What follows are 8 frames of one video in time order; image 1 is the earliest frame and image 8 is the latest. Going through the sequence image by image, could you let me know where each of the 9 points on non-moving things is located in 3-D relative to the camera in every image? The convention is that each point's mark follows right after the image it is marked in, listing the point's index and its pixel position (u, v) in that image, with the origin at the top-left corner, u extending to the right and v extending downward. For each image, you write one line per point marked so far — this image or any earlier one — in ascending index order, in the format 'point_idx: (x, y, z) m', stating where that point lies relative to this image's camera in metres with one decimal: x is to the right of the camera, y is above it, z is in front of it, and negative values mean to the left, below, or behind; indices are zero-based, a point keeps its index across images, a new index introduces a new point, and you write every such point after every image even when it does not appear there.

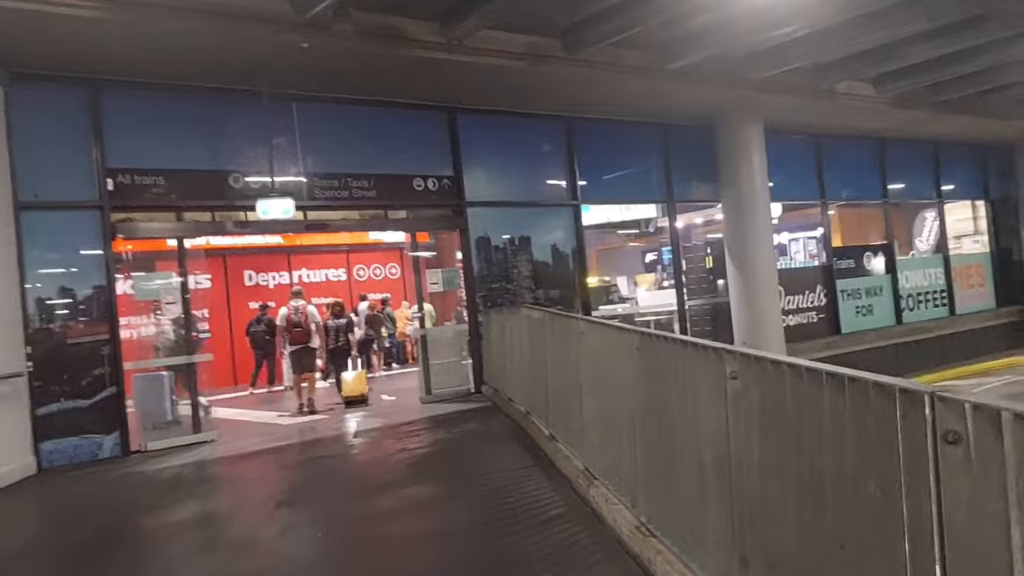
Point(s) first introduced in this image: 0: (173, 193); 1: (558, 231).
0: (-3.6, +1.0, +8.7) m
1: (+0.6, +0.8, +11.6) m
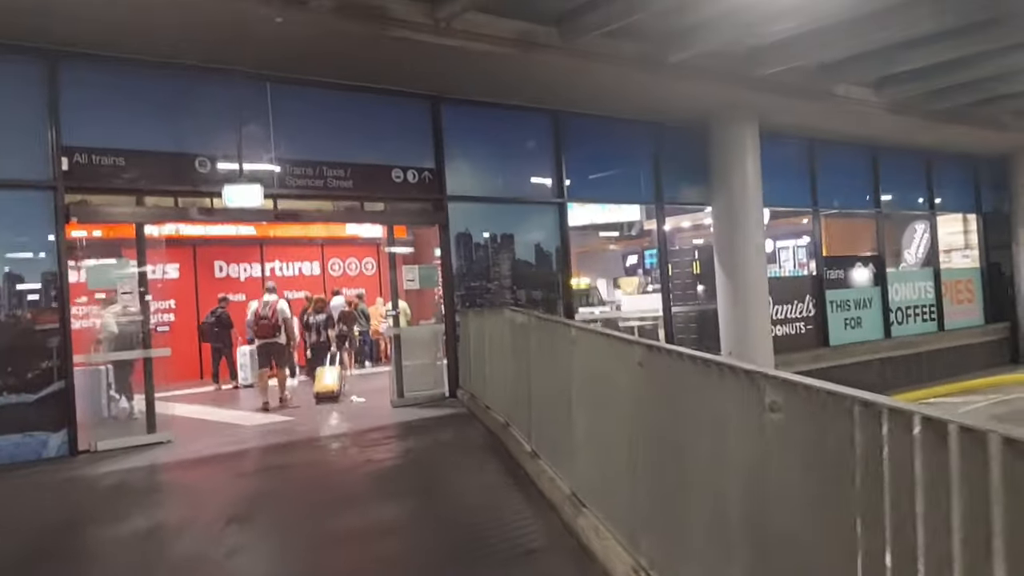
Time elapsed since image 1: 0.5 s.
0: (-3.8, +1.1, +8.1) m
1: (+0.4, +0.8, +11.1) m
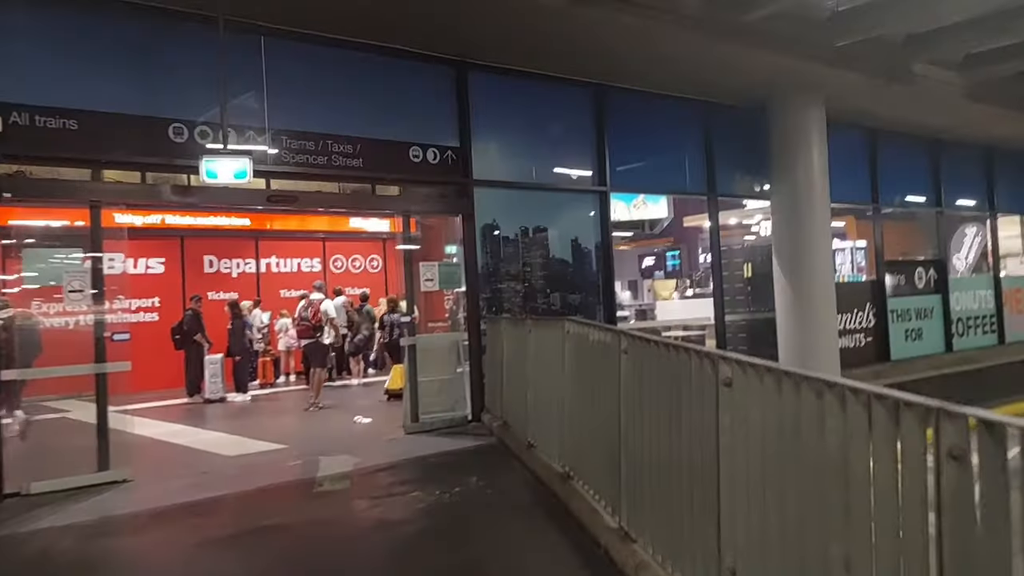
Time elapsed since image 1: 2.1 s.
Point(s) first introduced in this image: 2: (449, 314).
0: (-3.4, +1.2, +6.5) m
1: (+0.8, +0.8, +9.5) m
2: (-1.0, -0.3, +8.3) m
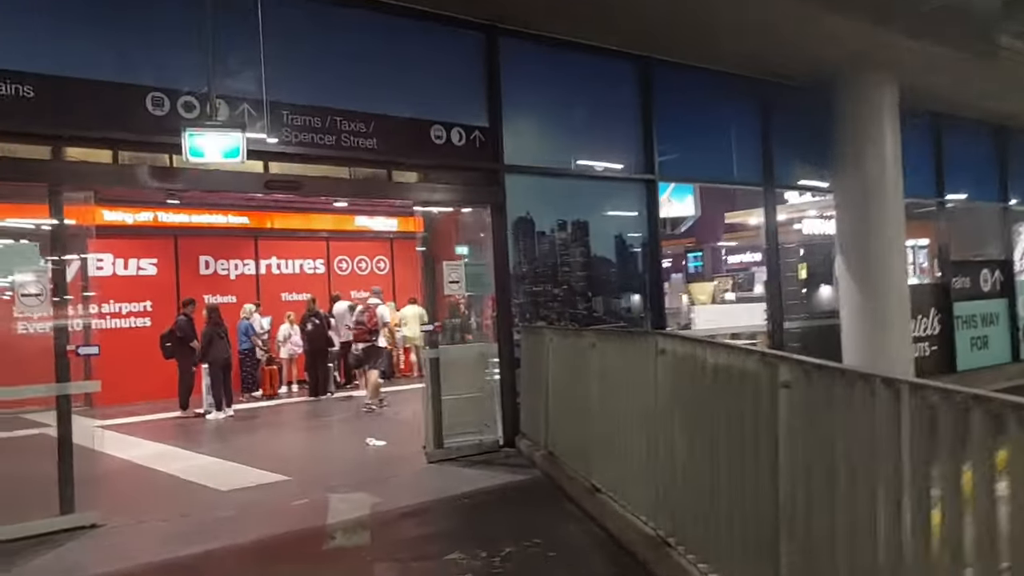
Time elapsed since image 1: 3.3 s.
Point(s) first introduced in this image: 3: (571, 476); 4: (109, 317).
0: (-3.0, +1.1, +5.3) m
1: (+1.1, +0.7, +8.3) m
2: (-0.6, -0.3, +7.2) m
3: (+0.4, -1.2, +5.3) m
4: (-6.4, -0.5, +13.0) m
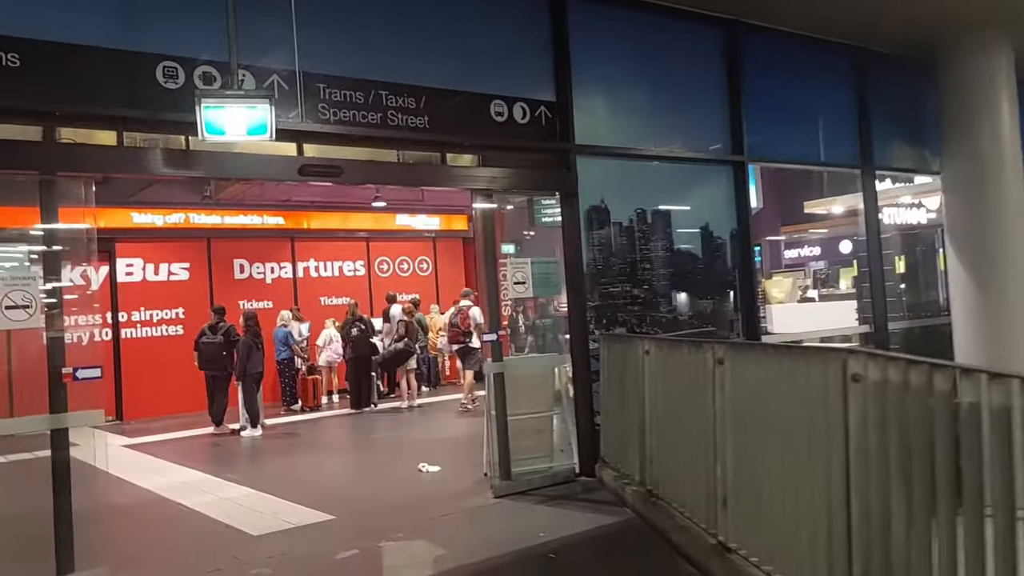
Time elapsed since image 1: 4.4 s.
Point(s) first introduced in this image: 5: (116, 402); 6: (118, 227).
0: (-2.6, +1.1, +4.4) m
1: (+1.7, +0.7, +7.2) m
2: (0.0, -0.3, +6.1) m
3: (+0.9, -1.2, +4.3) m
4: (-5.6, -0.6, +12.3) m
5: (-5.8, -1.7, +12.0) m
6: (-5.8, +0.9, +12.0) m
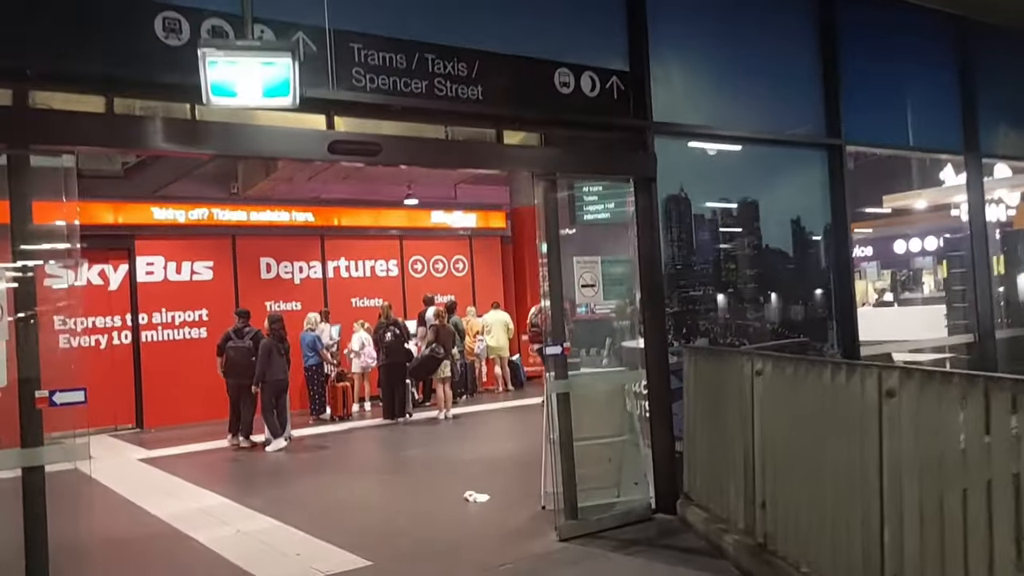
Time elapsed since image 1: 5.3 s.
0: (-2.2, +1.1, +3.6) m
1: (+2.2, +0.7, +6.2) m
2: (+0.4, -0.3, +5.2) m
3: (+1.2, -1.3, +3.3) m
4: (-5.0, -0.6, +11.5) m
5: (-5.2, -1.7, +11.3) m
6: (-5.2, +0.9, +11.3) m
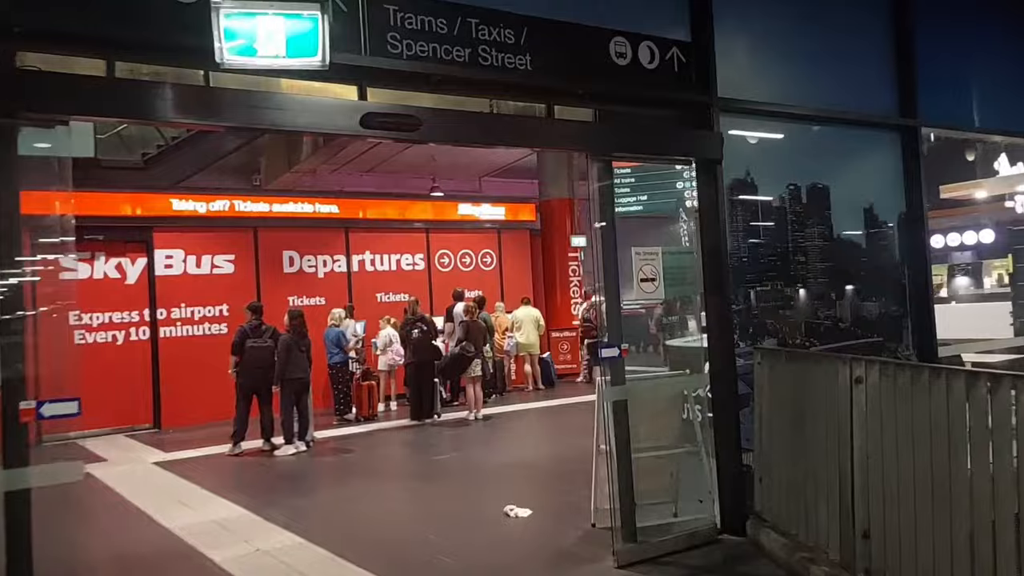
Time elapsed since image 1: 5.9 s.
0: (-1.9, +1.1, +3.1) m
1: (+2.5, +0.7, +5.6) m
2: (+0.7, -0.3, +4.7) m
3: (+1.5, -1.2, +2.8) m
4: (-4.5, -0.5, +11.1) m
5: (-4.8, -1.6, +10.9) m
6: (-4.7, +1.0, +10.9) m
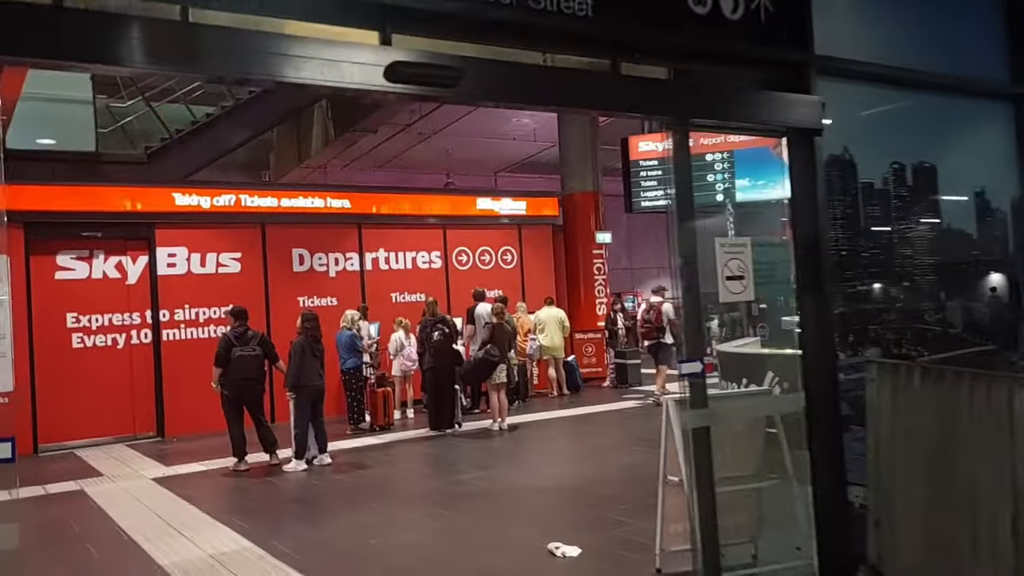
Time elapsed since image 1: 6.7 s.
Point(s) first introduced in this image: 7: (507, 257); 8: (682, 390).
0: (-1.7, +1.1, +2.3) m
1: (+2.7, +0.8, +4.8) m
2: (+0.9, -0.3, +3.9) m
3: (+1.7, -1.2, +2.0) m
4: (-4.2, -0.5, +10.4) m
5: (-4.4, -1.6, +10.2) m
6: (-4.4, +1.0, +10.1) m
7: (0.0, +0.5, +13.2) m
8: (+0.7, -0.5, +3.6) m
